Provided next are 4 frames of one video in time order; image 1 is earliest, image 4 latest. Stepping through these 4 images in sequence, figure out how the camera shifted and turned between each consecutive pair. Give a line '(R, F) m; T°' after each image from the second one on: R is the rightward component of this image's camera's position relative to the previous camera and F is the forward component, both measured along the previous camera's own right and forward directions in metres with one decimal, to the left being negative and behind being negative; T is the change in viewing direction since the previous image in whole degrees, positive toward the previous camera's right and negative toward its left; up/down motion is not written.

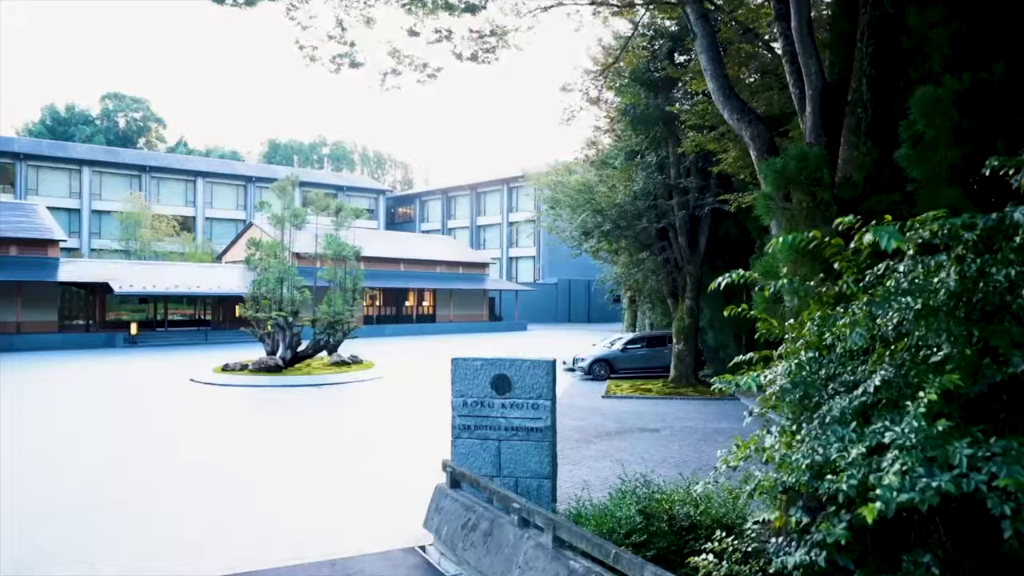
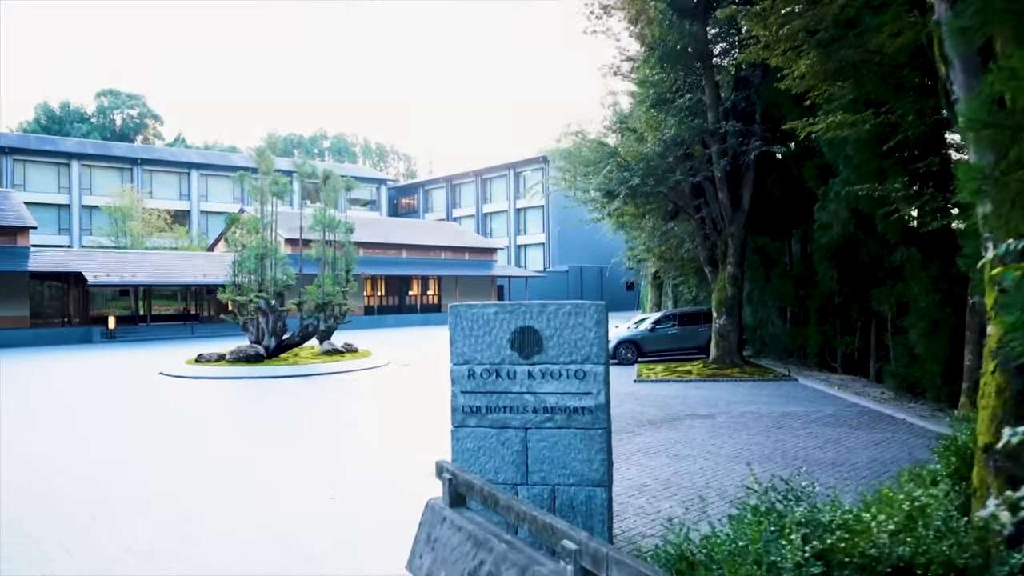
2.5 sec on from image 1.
(-0.1, +2.5) m; -1°
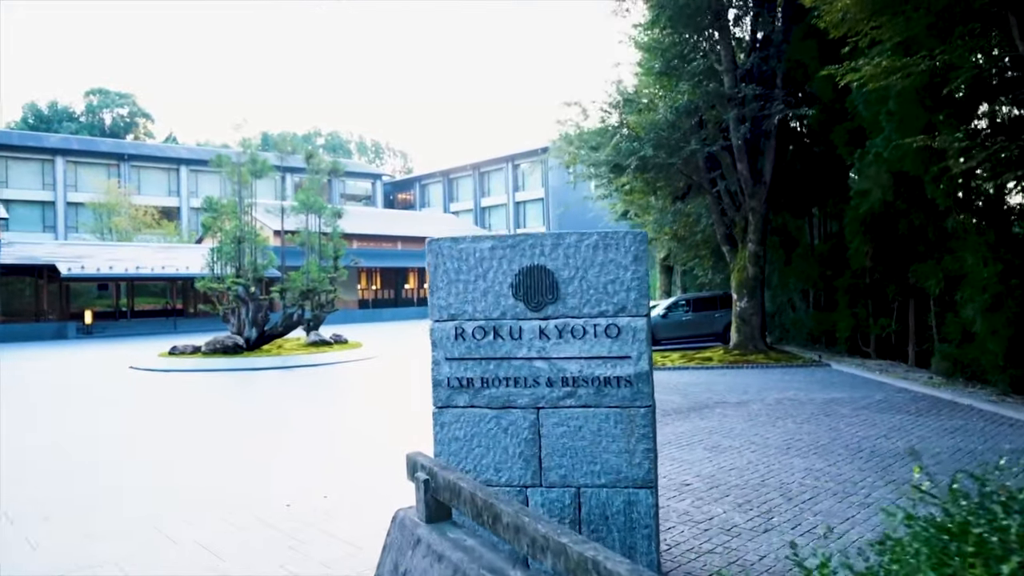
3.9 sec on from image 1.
(0.0, +1.3) m; 0°
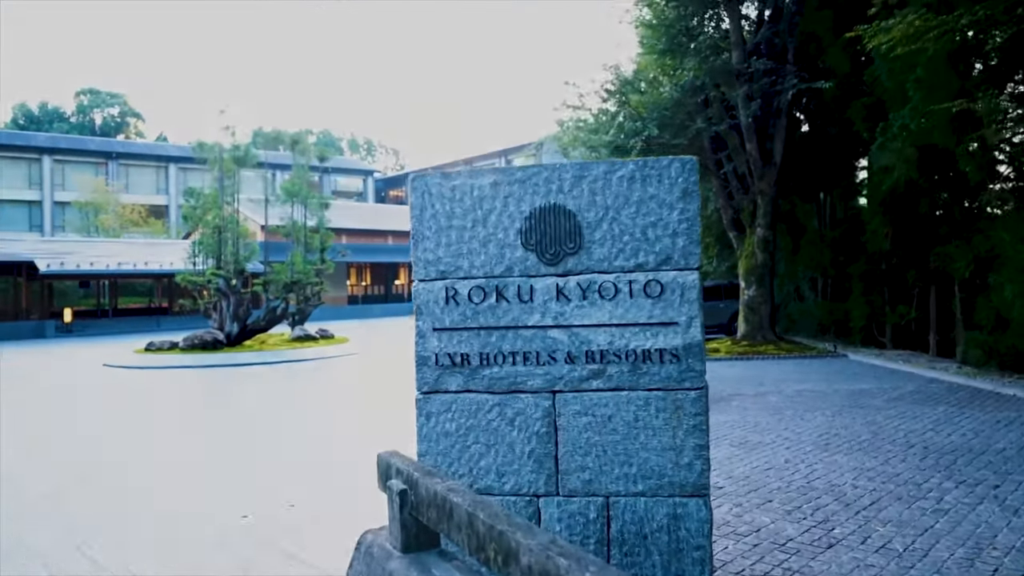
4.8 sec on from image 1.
(0.0, +0.8) m; 0°
